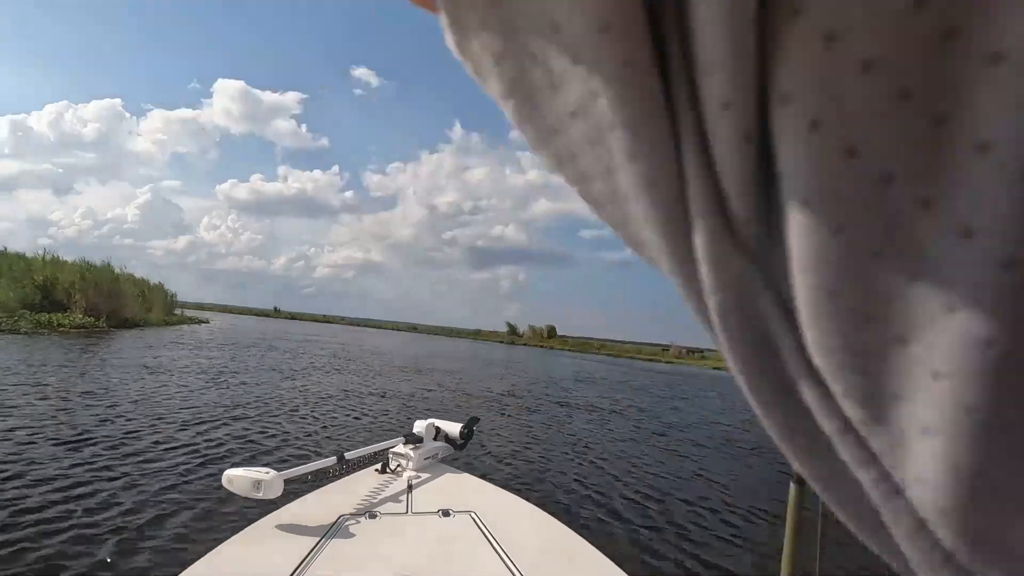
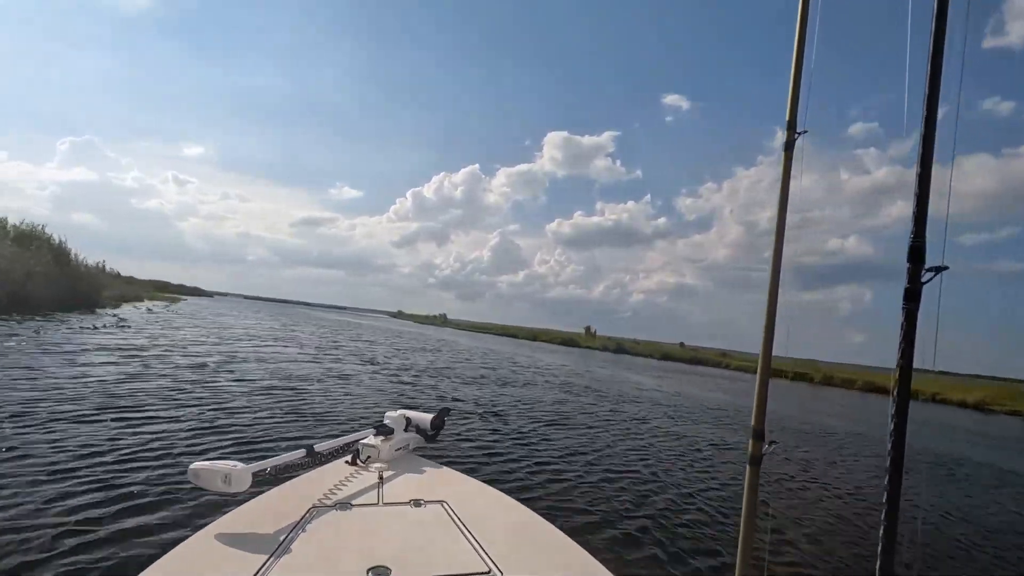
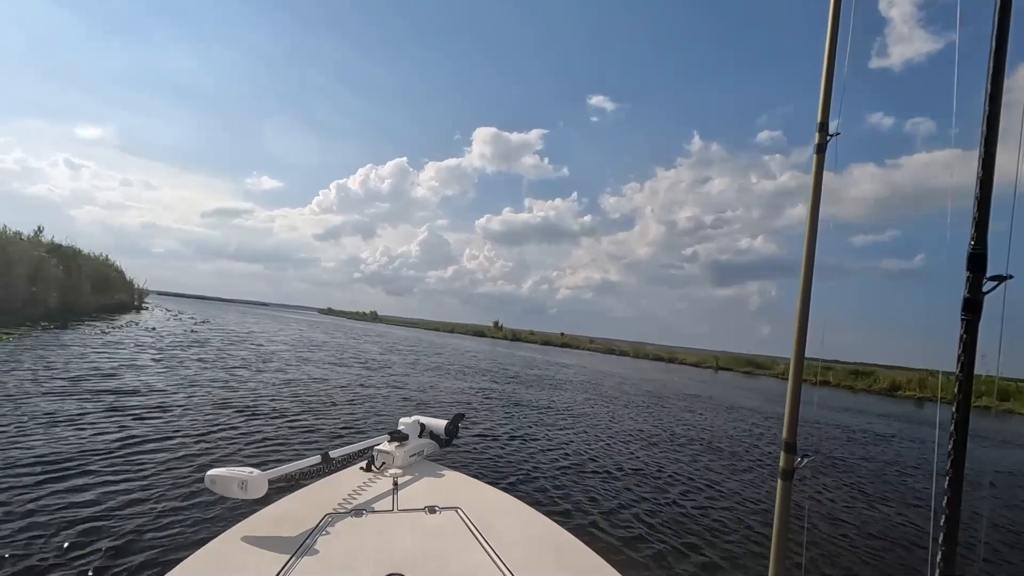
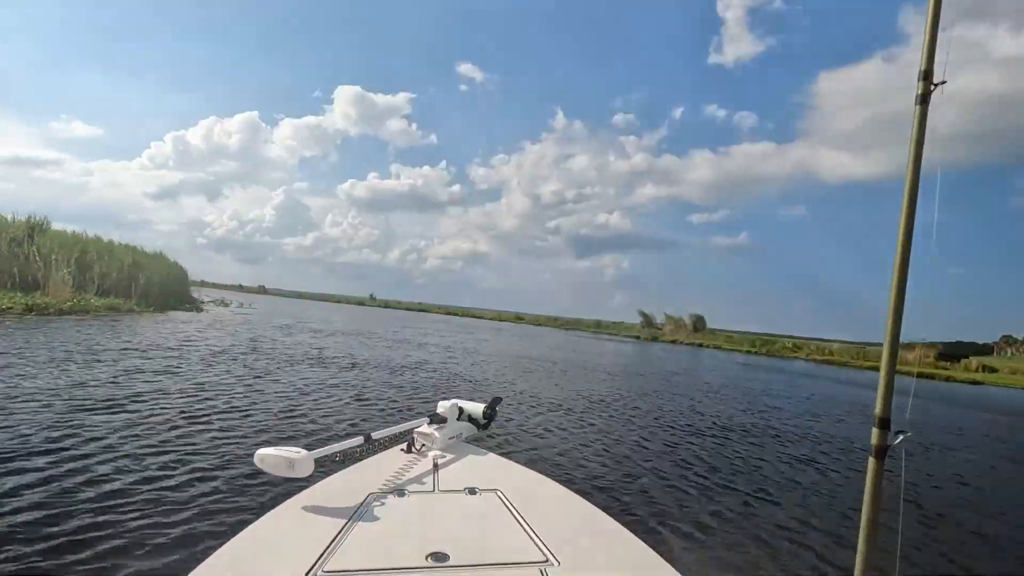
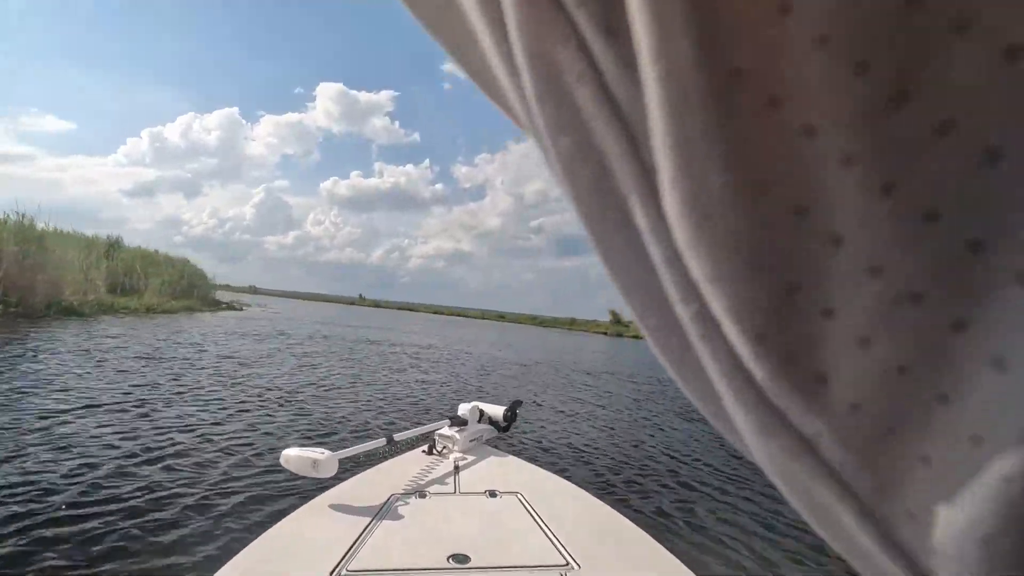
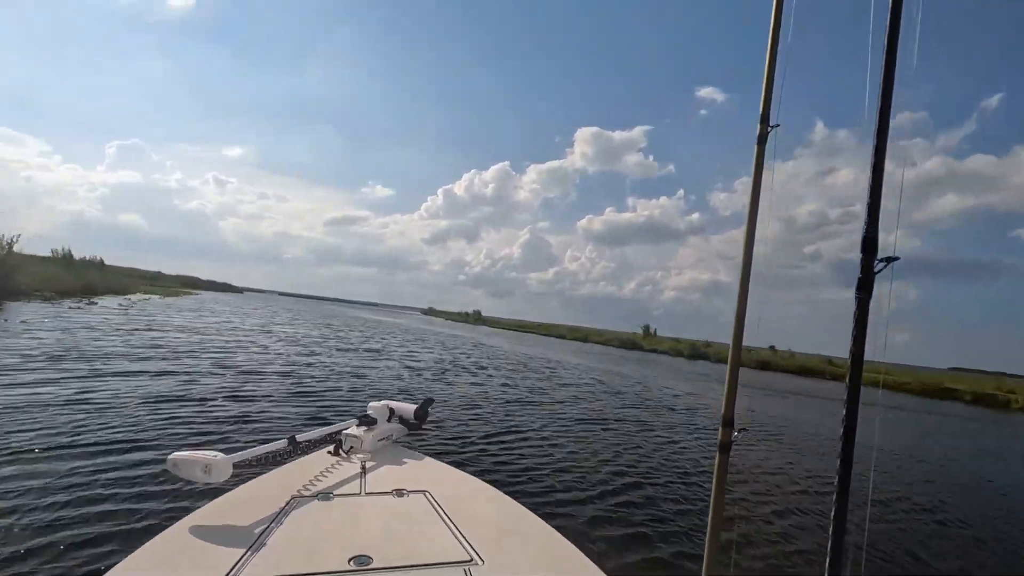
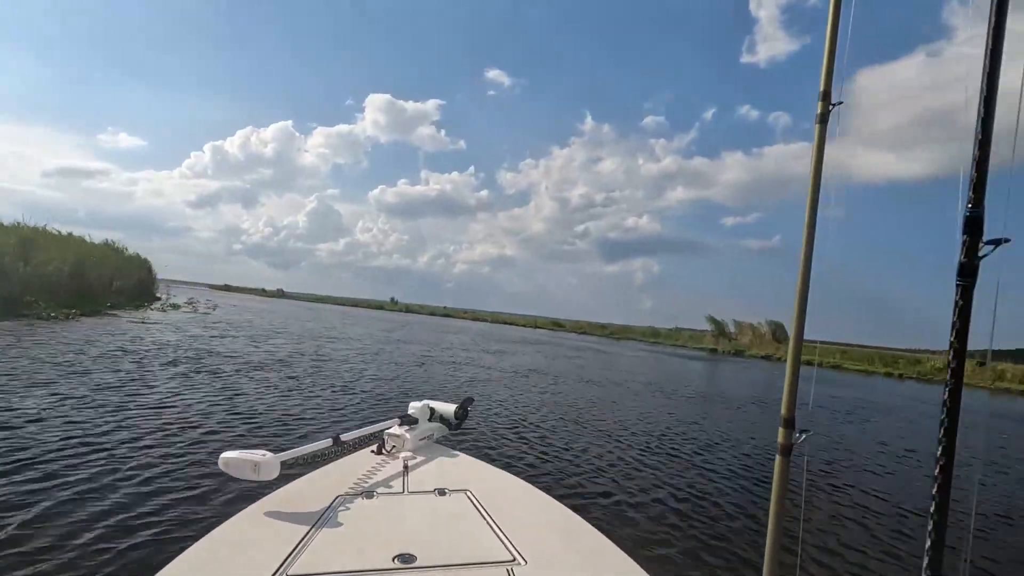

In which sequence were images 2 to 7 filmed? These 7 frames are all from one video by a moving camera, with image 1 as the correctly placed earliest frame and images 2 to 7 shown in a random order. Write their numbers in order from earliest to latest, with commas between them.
5, 4, 7, 3, 2, 6
